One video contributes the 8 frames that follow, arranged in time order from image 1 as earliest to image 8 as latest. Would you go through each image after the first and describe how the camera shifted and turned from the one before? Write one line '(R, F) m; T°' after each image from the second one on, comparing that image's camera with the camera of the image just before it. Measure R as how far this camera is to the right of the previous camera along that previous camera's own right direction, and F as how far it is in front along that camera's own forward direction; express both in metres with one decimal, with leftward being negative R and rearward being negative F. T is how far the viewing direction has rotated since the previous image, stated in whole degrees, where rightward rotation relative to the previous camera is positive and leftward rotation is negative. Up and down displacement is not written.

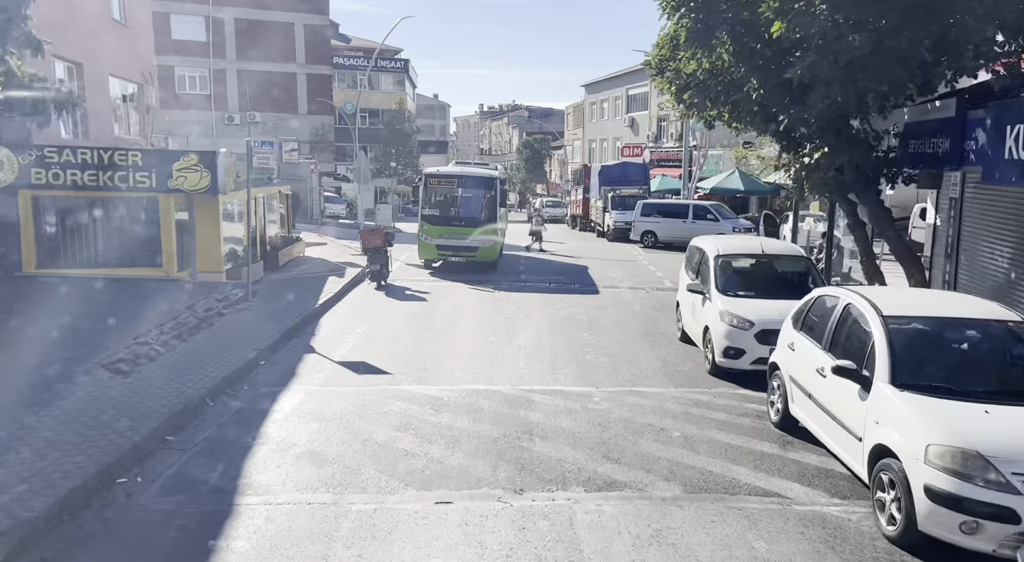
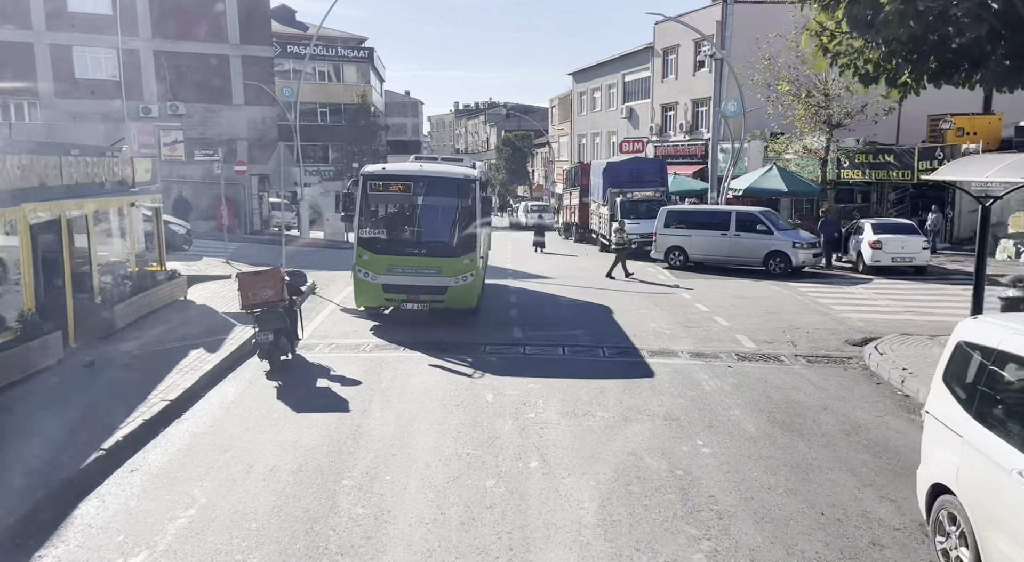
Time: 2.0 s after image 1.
(-0.2, +7.4) m; +2°
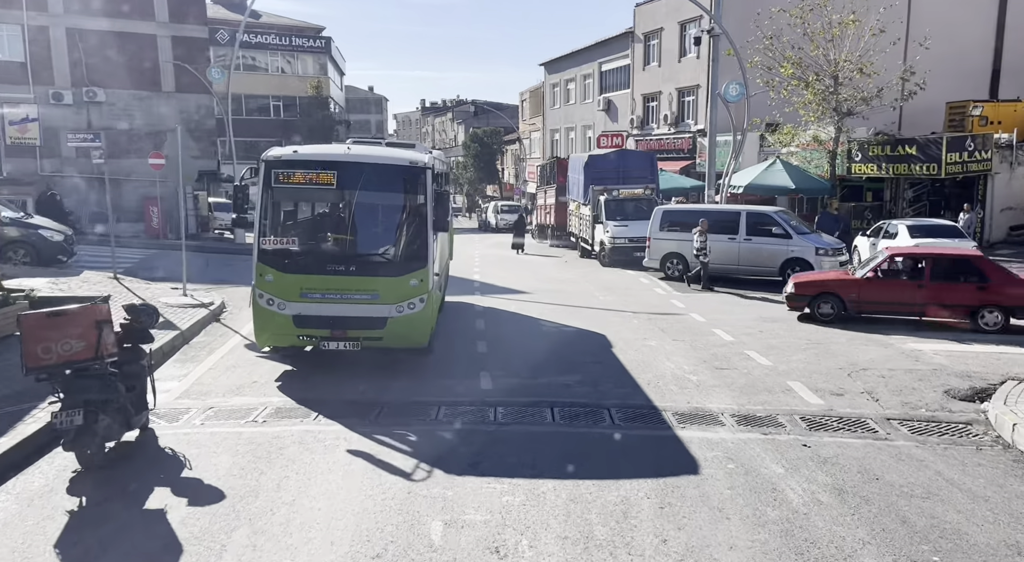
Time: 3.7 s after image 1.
(+0.1, +3.9) m; +2°
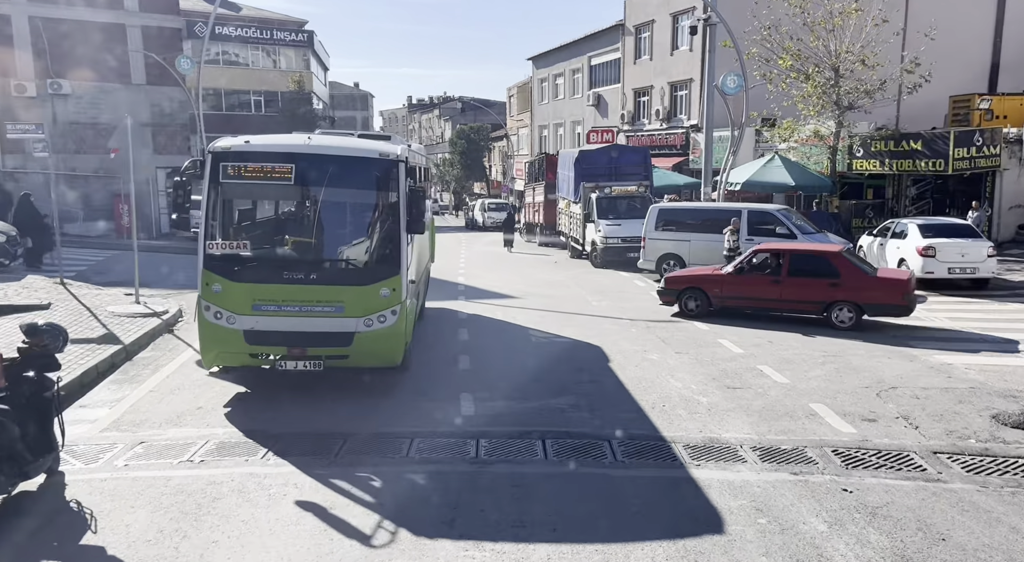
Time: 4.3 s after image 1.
(0.0, +1.2) m; +1°
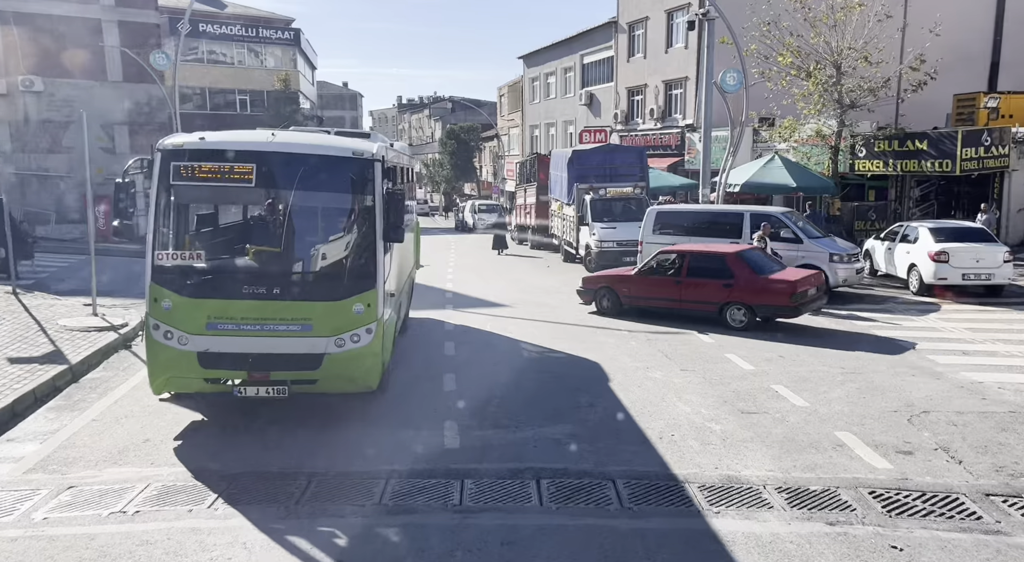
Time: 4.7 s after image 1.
(0.0, +1.0) m; +1°
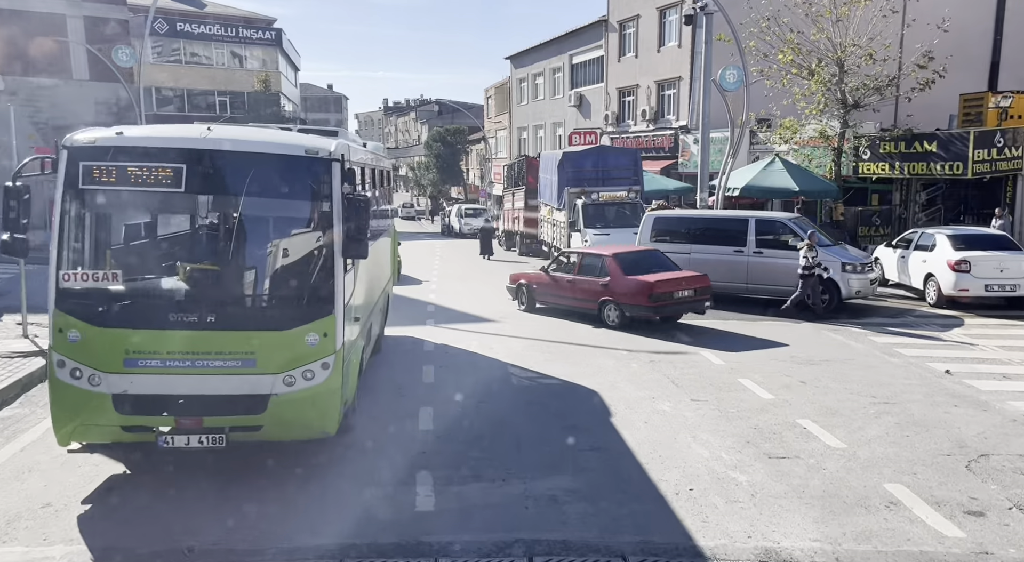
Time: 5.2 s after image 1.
(0.0, +1.3) m; +1°
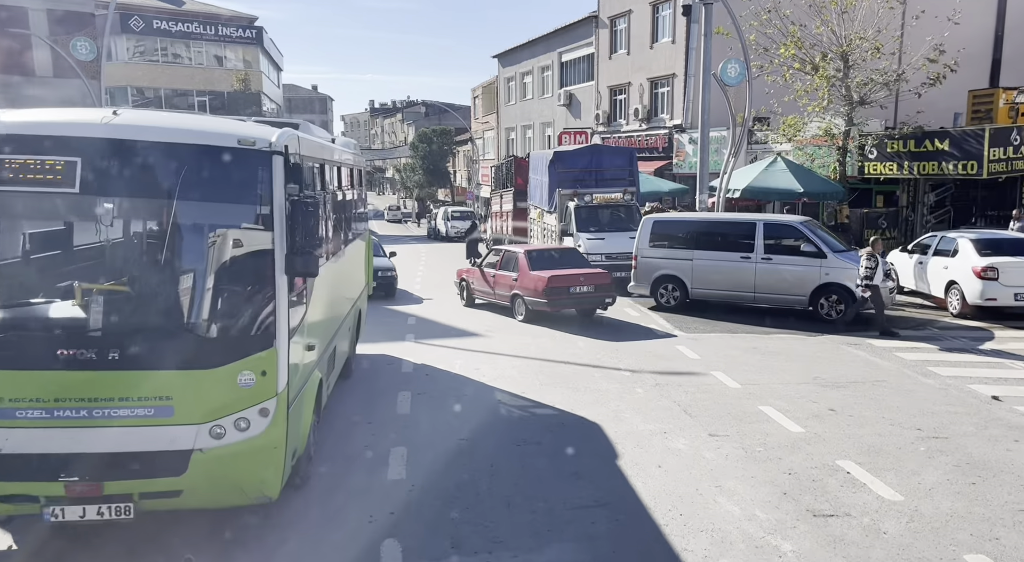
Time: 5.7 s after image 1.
(0.0, +1.3) m; +1°
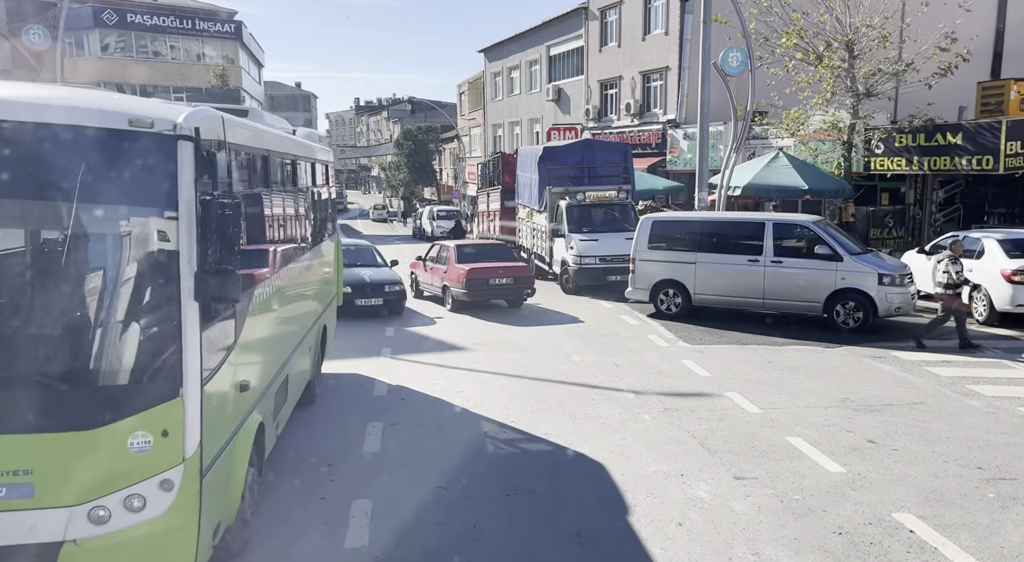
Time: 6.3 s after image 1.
(0.0, +1.3) m; +1°
